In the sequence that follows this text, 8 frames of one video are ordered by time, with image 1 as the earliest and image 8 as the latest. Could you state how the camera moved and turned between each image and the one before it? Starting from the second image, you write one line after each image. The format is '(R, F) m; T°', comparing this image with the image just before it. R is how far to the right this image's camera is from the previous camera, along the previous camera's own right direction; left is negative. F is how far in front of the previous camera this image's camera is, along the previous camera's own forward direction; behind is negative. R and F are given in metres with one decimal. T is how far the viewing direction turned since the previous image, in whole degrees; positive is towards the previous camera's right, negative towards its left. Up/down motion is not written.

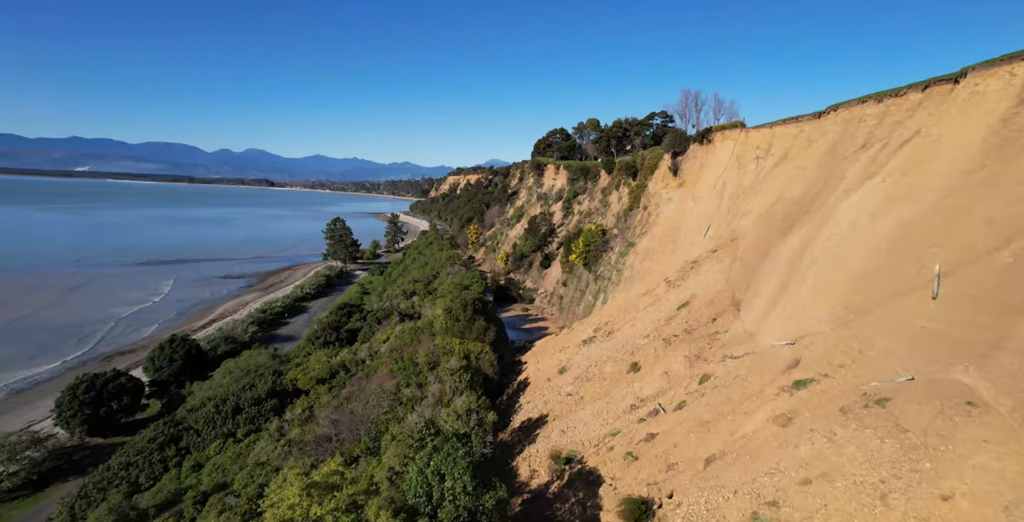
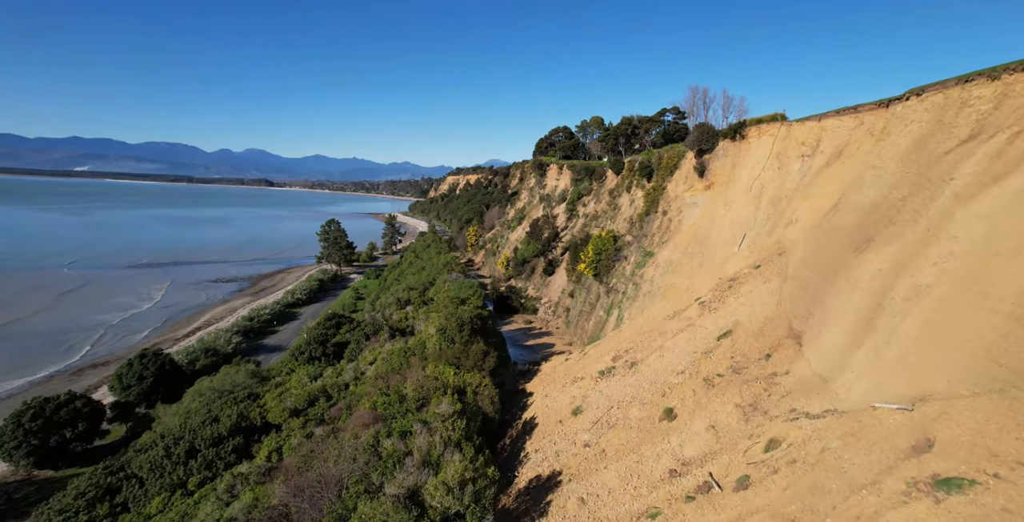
(-0.1, +3.2) m; 0°
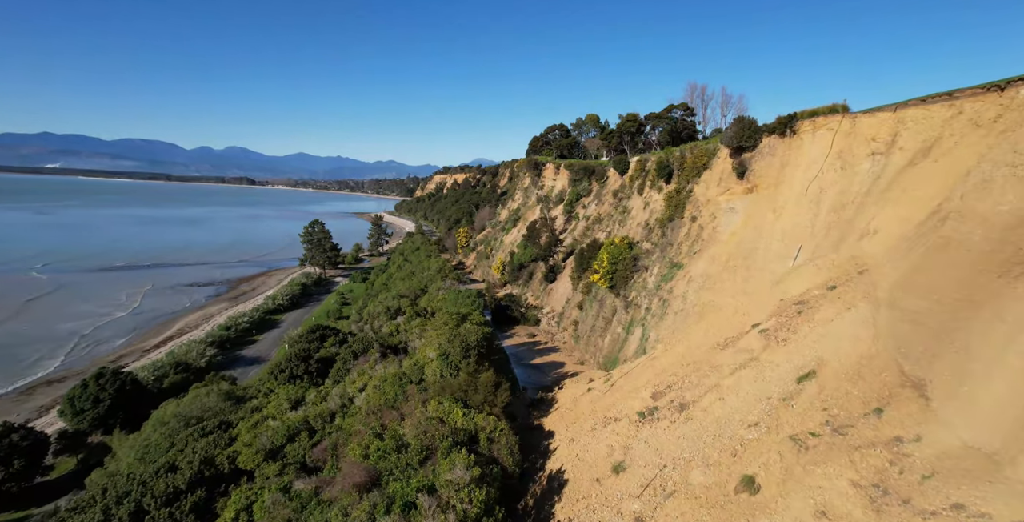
(-1.0, +3.1) m; +2°
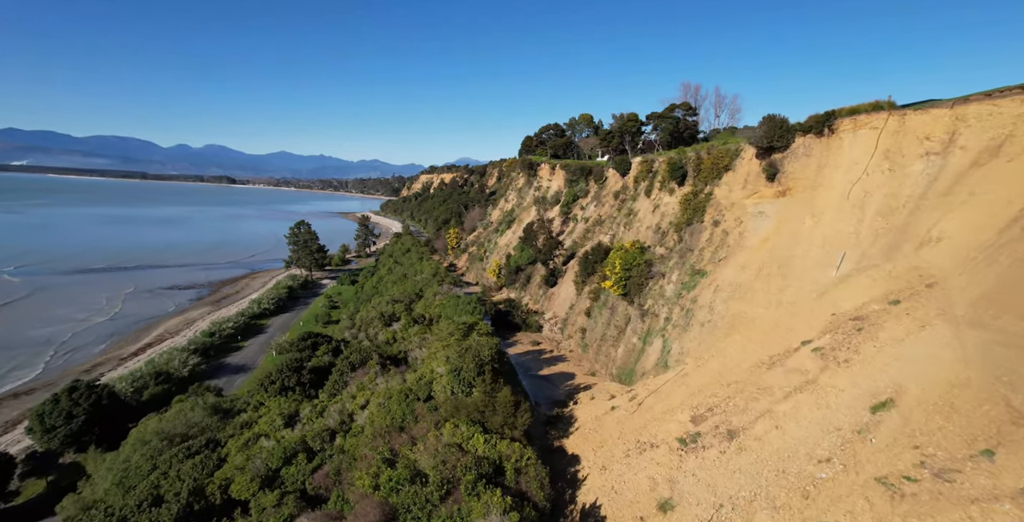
(-1.1, +1.4) m; +2°
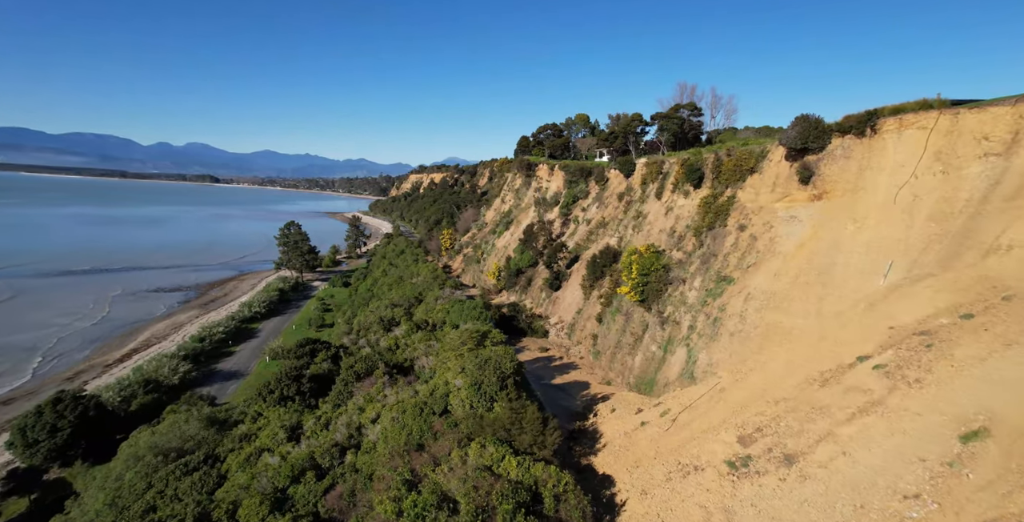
(-1.2, +1.0) m; +1°
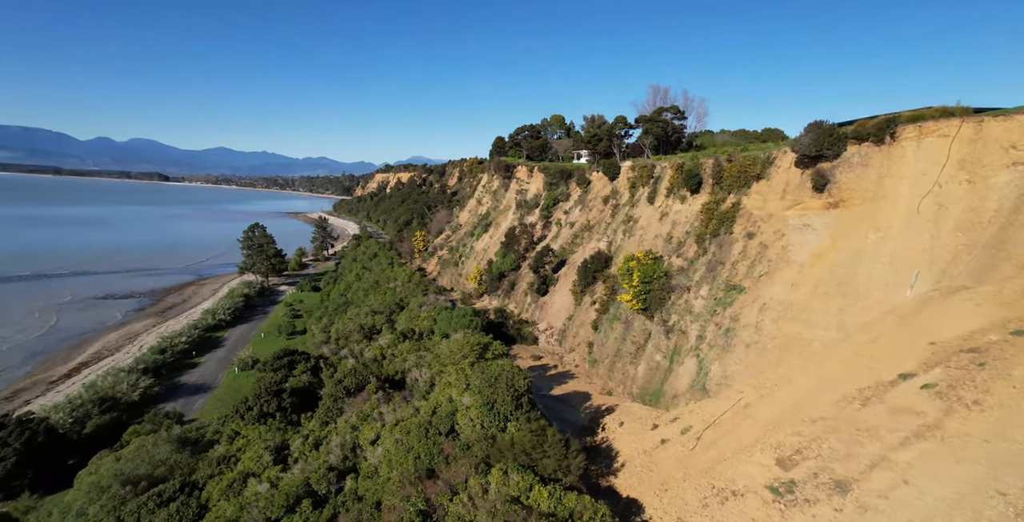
(-1.5, +1.0) m; +4°
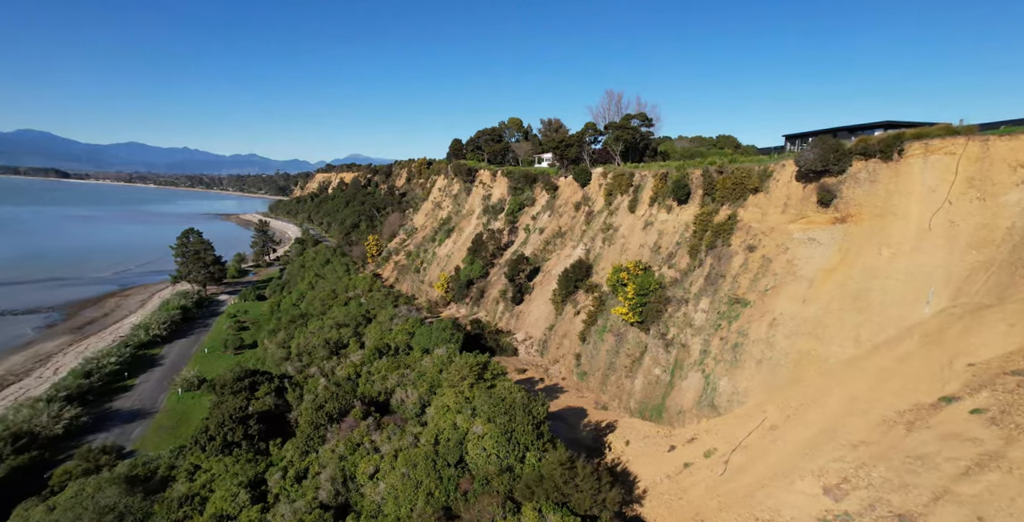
(-2.2, +1.1) m; +6°
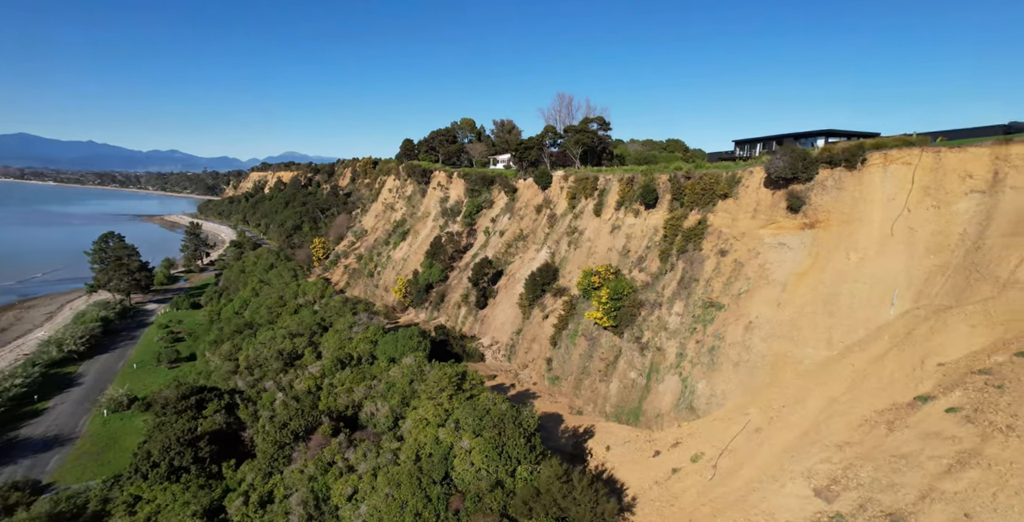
(-1.3, +0.5) m; +6°
